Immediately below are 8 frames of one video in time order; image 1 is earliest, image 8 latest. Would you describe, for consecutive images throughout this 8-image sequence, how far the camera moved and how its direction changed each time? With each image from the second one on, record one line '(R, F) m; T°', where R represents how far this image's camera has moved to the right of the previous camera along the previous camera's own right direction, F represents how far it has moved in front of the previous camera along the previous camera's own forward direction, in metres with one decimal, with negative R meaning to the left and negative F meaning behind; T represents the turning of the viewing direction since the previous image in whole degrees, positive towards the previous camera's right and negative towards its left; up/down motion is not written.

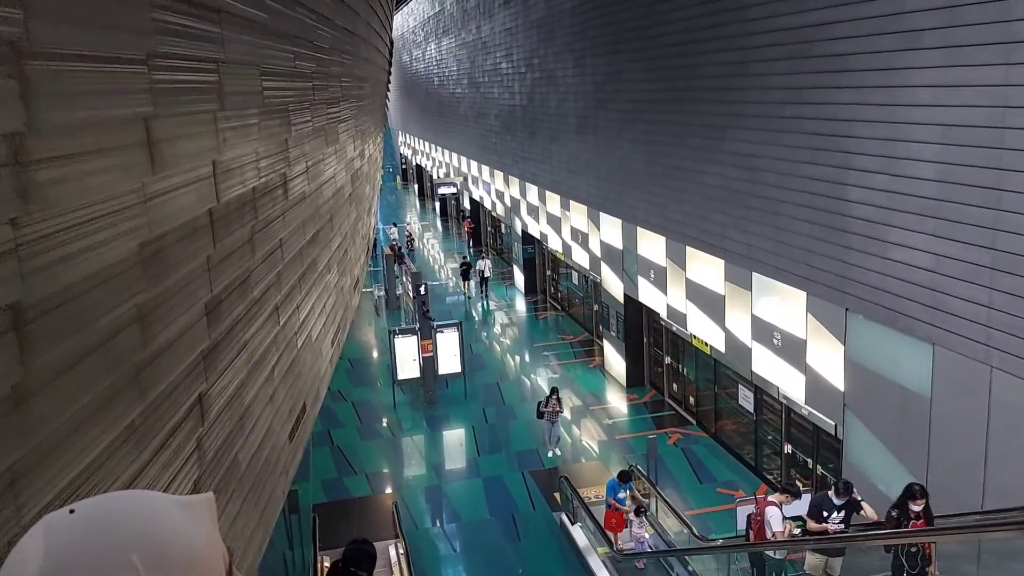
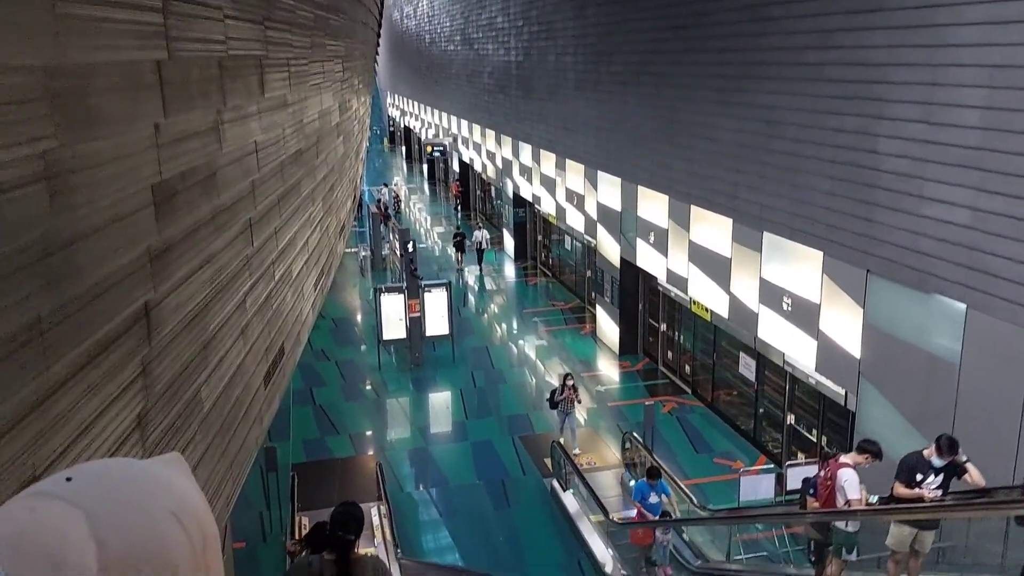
(-0.1, +0.6) m; +1°
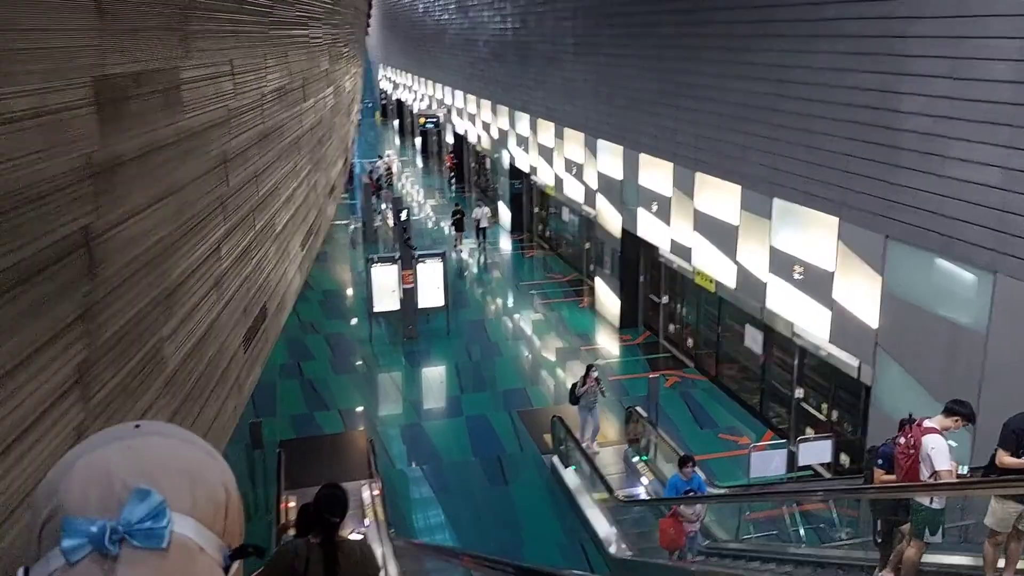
(-0.1, +0.5) m; +1°
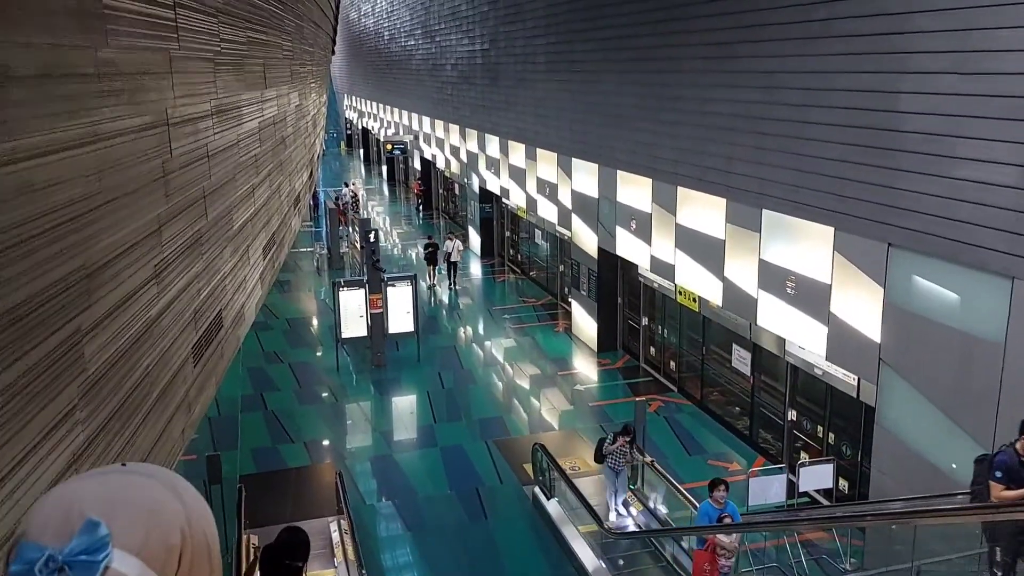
(-0.1, +0.6) m; +2°
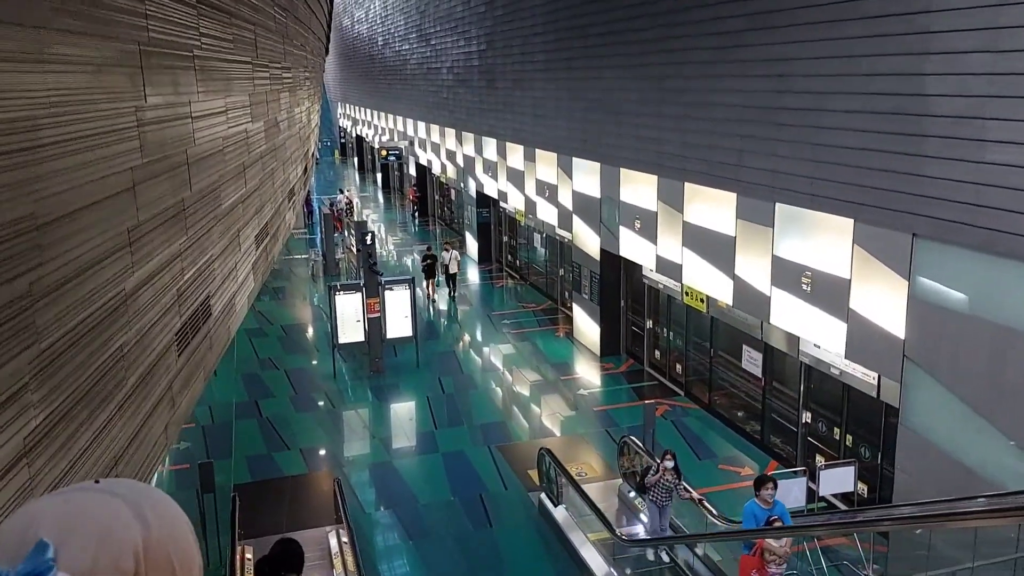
(-0.1, +0.4) m; 0°
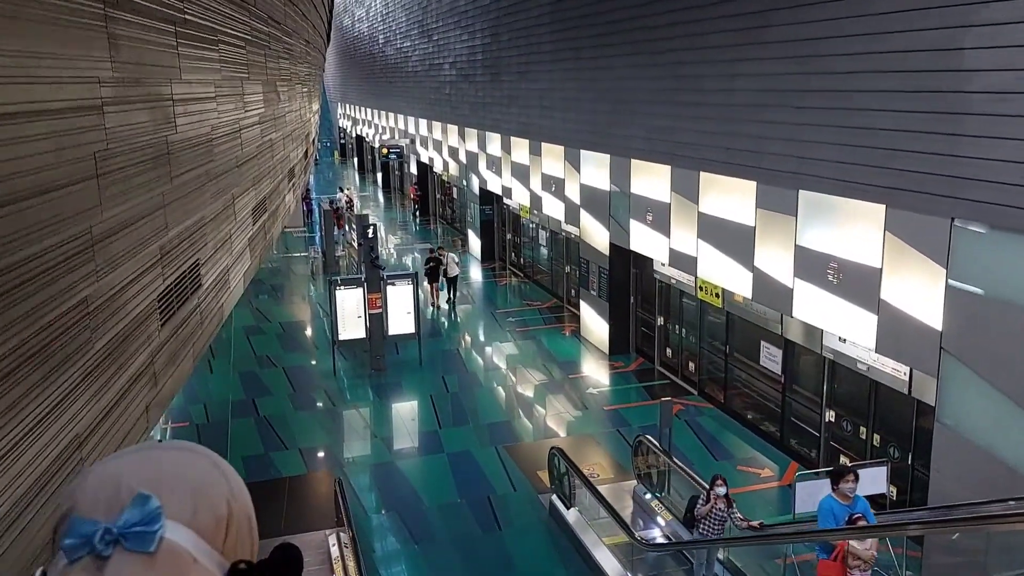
(-0.1, +0.4) m; 0°
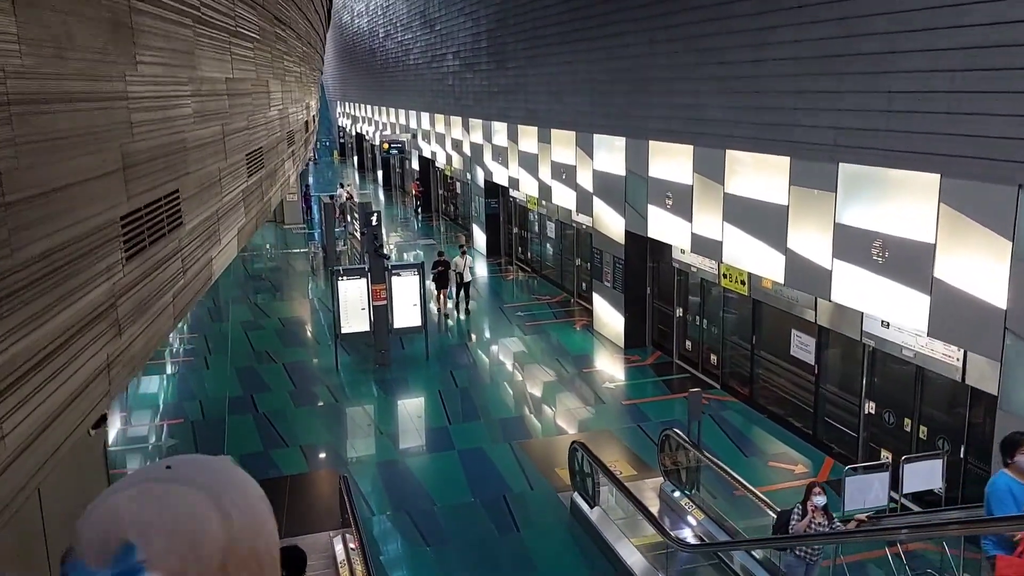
(-0.2, +0.6) m; 0°
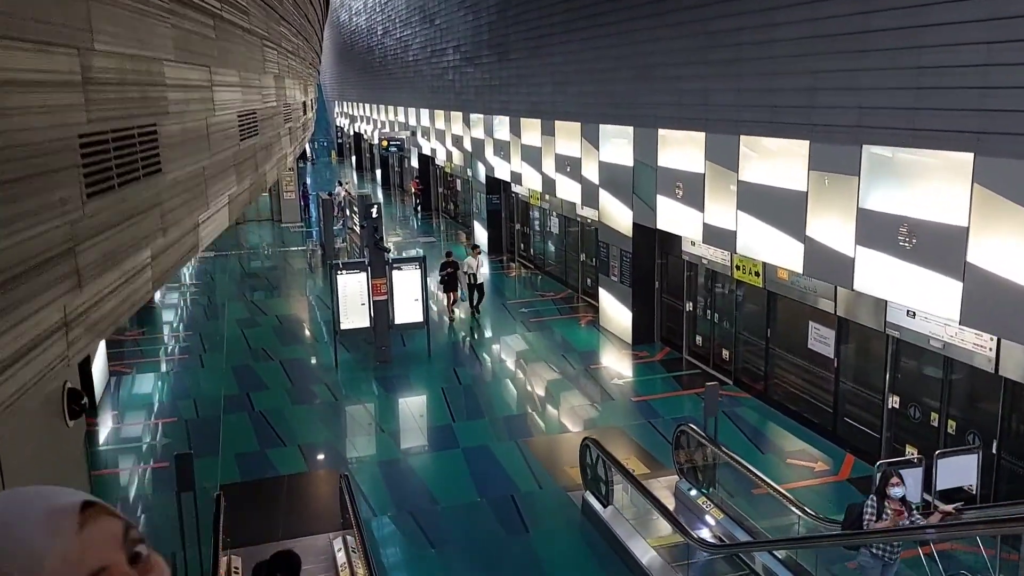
(-0.1, +0.4) m; 0°
